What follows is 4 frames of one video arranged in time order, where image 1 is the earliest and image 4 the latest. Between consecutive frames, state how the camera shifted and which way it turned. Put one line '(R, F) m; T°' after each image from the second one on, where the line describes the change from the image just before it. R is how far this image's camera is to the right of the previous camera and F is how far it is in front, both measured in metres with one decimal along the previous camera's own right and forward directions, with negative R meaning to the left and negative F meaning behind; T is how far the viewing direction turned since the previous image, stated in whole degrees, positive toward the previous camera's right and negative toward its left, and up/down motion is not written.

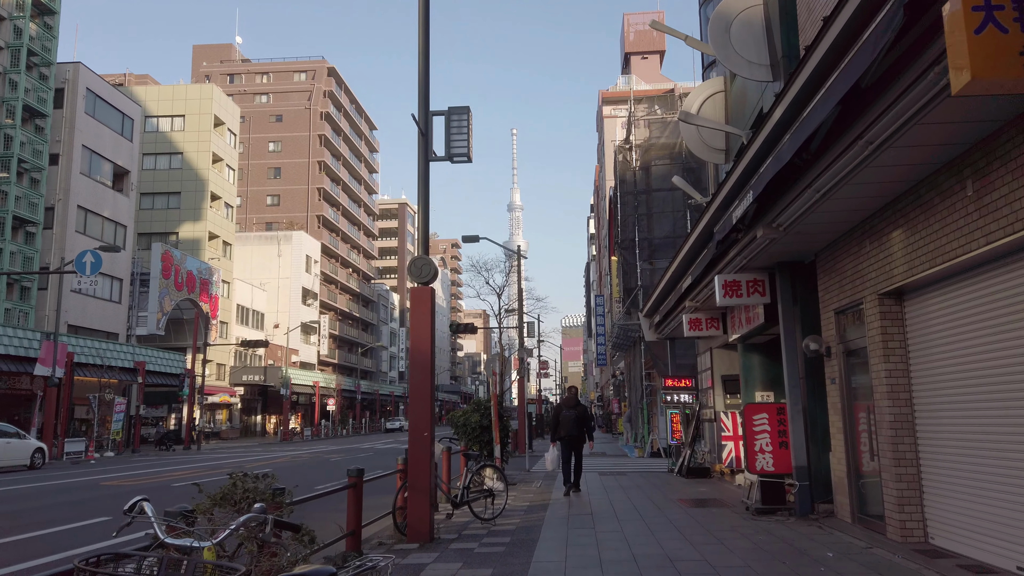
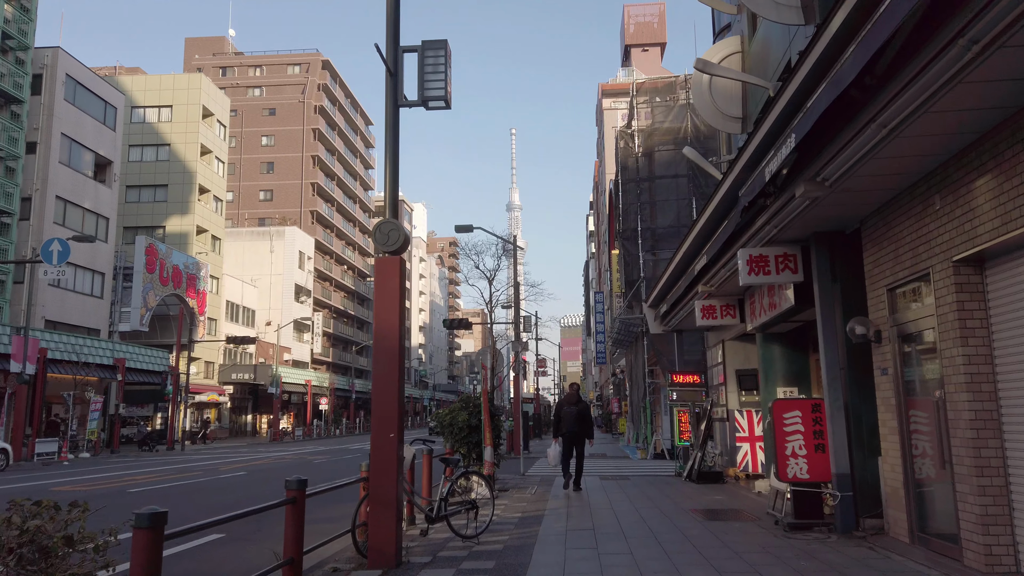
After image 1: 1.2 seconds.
(+0.2, +1.5) m; 0°
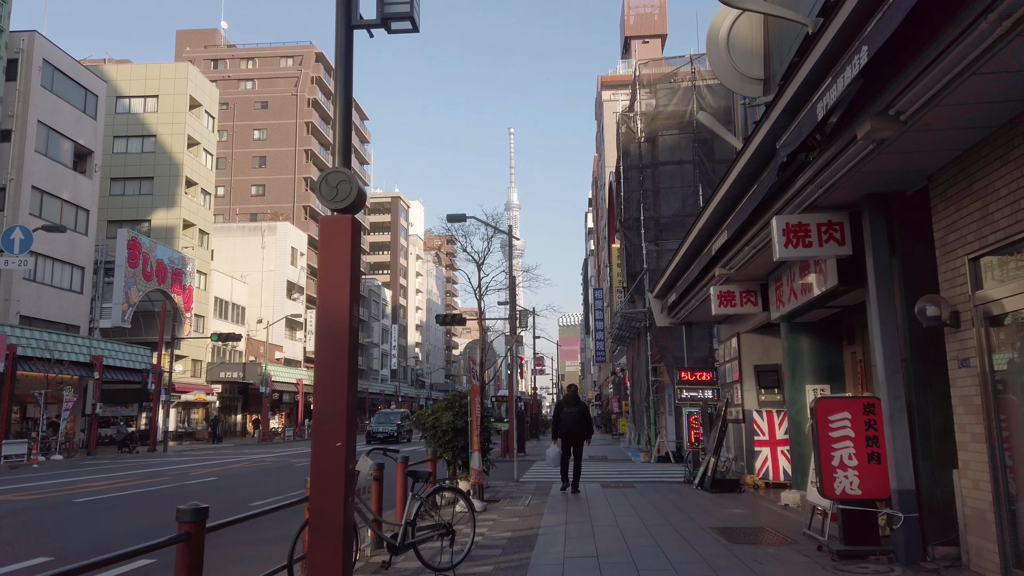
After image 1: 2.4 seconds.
(+0.2, +1.6) m; 0°
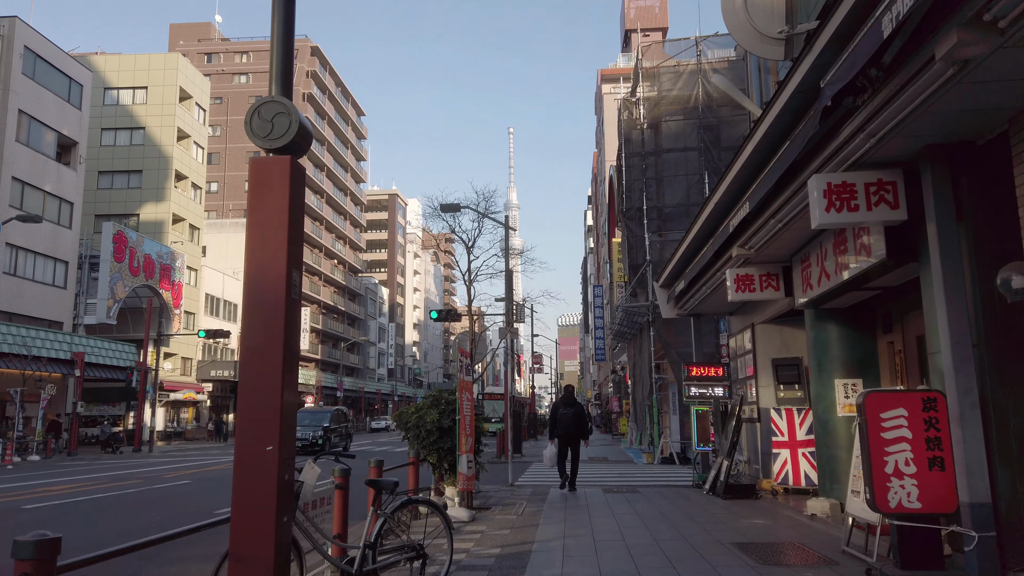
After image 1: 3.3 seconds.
(+0.1, +1.2) m; 0°
